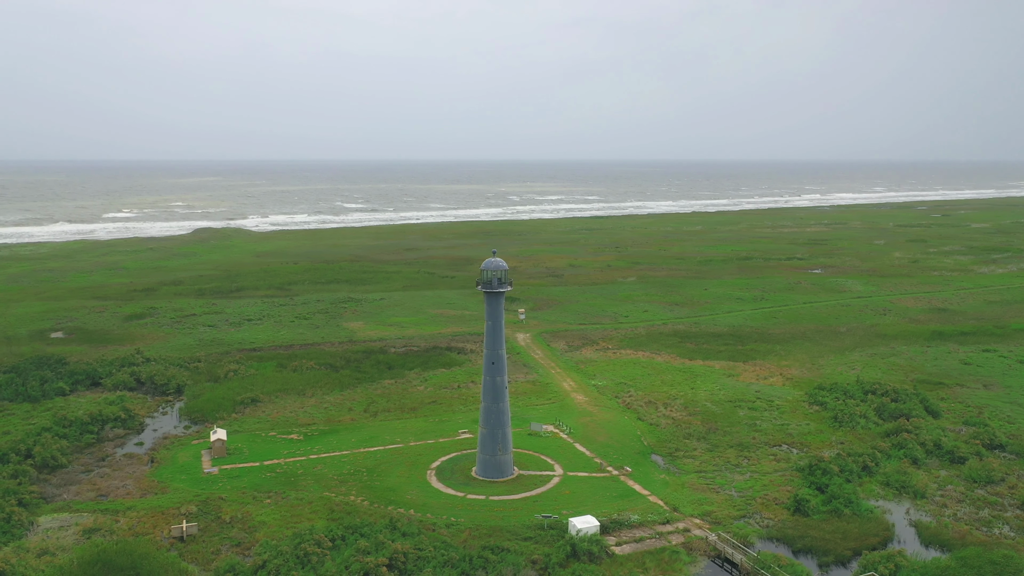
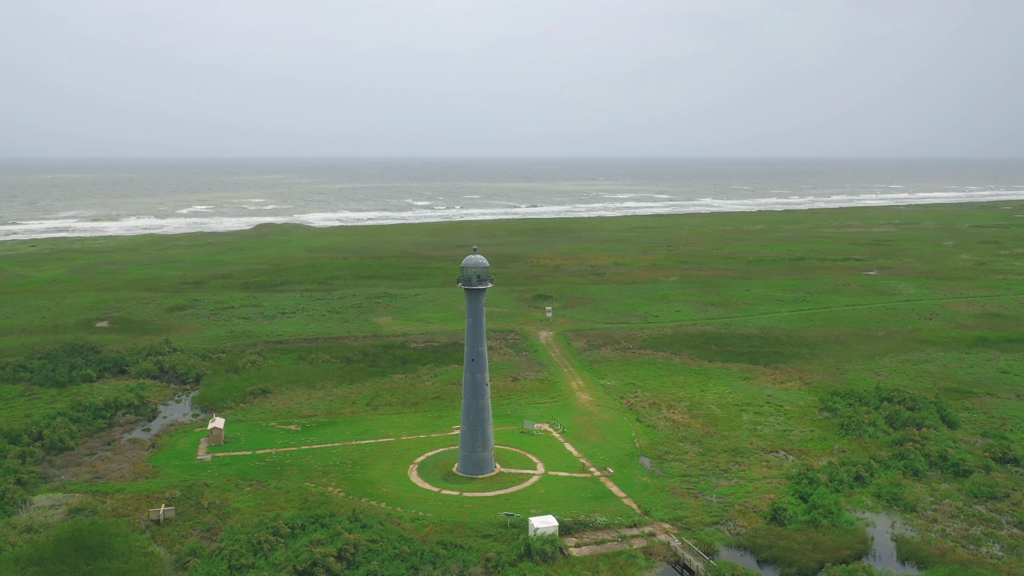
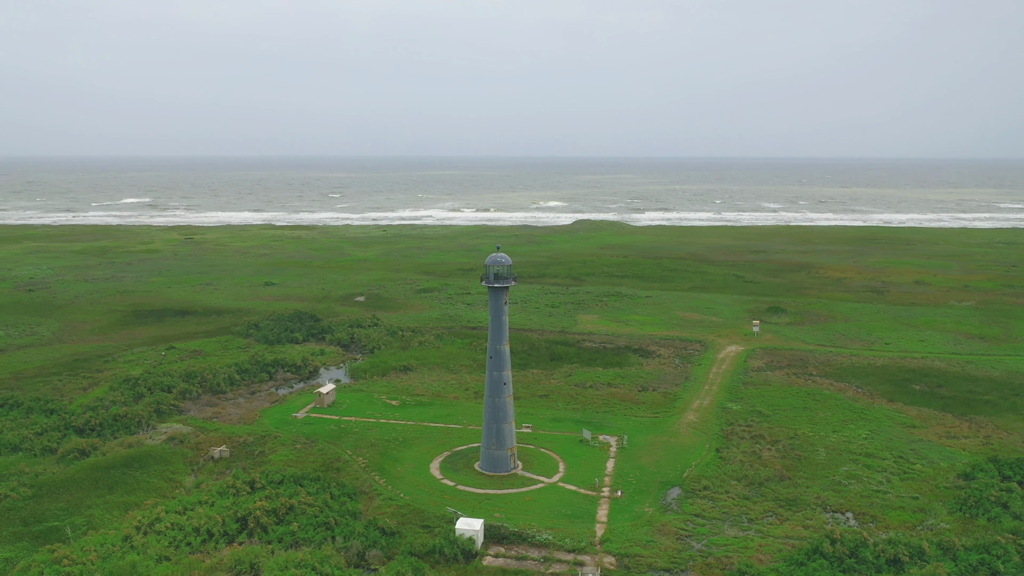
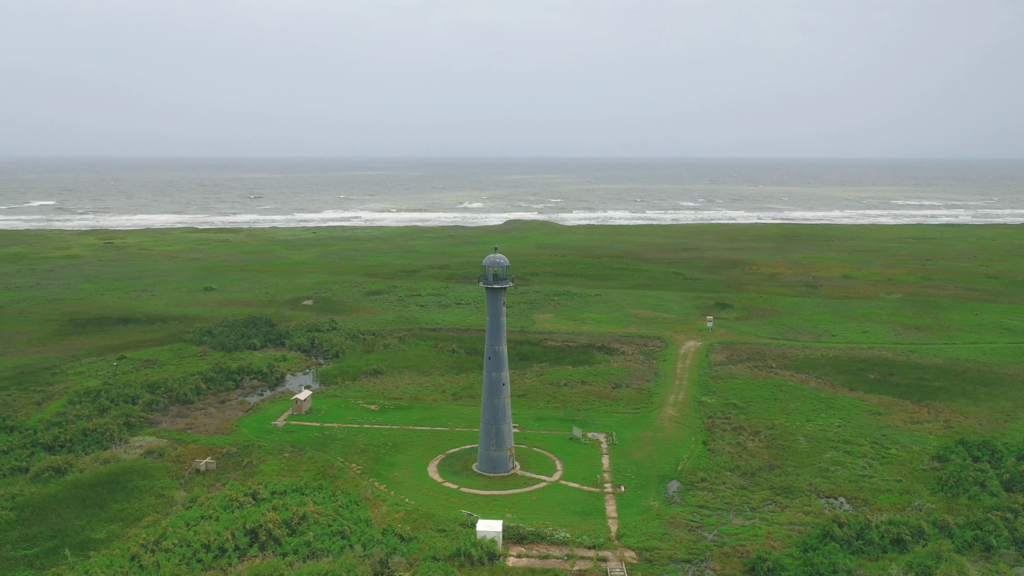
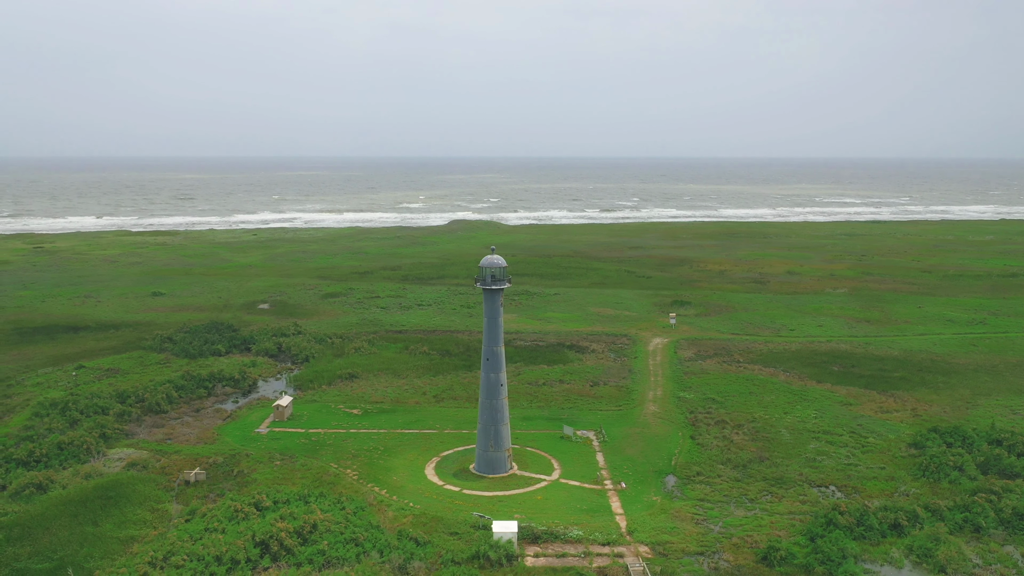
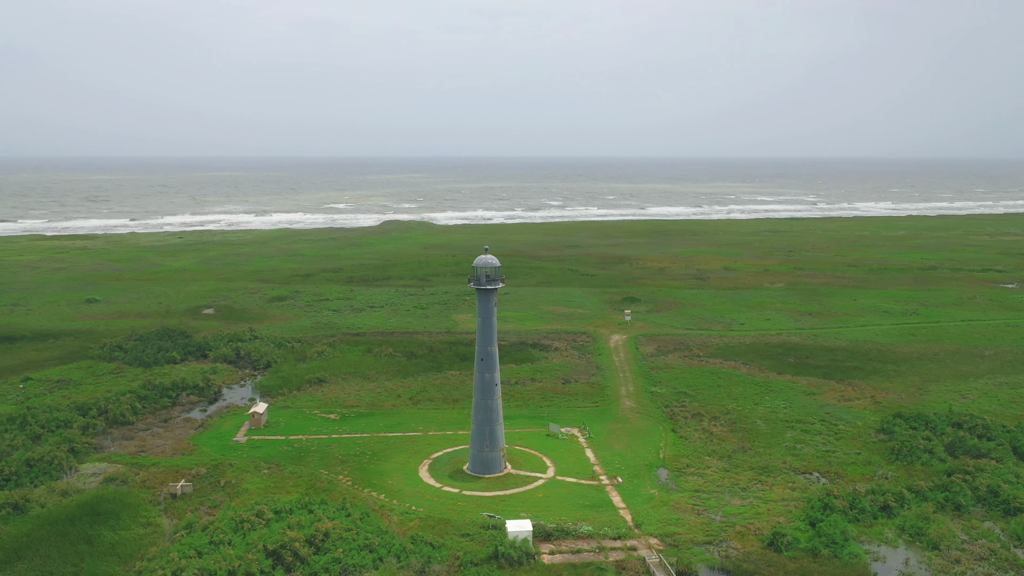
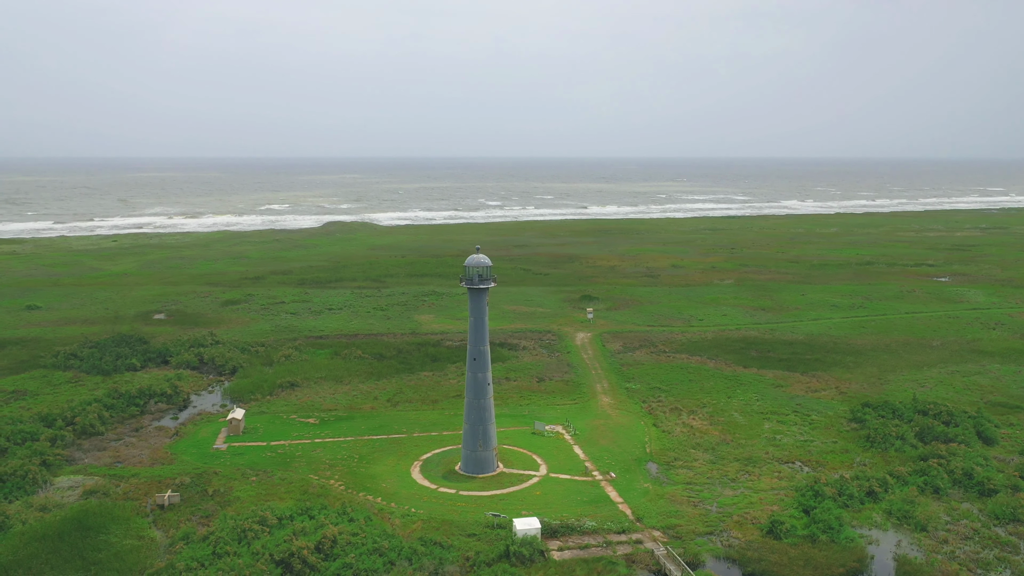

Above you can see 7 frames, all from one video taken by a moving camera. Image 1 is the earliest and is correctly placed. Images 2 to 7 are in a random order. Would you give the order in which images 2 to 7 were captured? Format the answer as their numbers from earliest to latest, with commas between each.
2, 7, 6, 5, 4, 3
